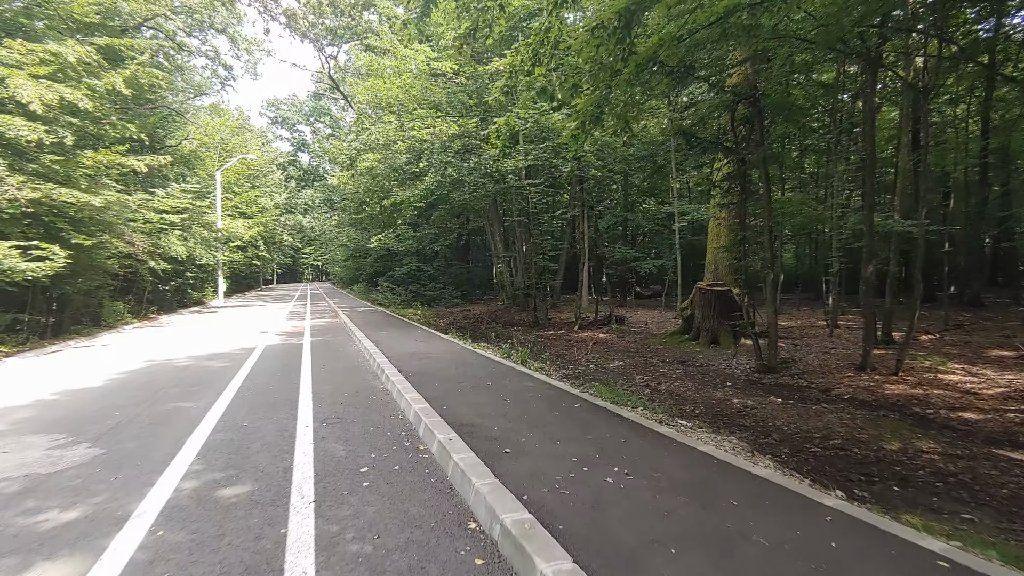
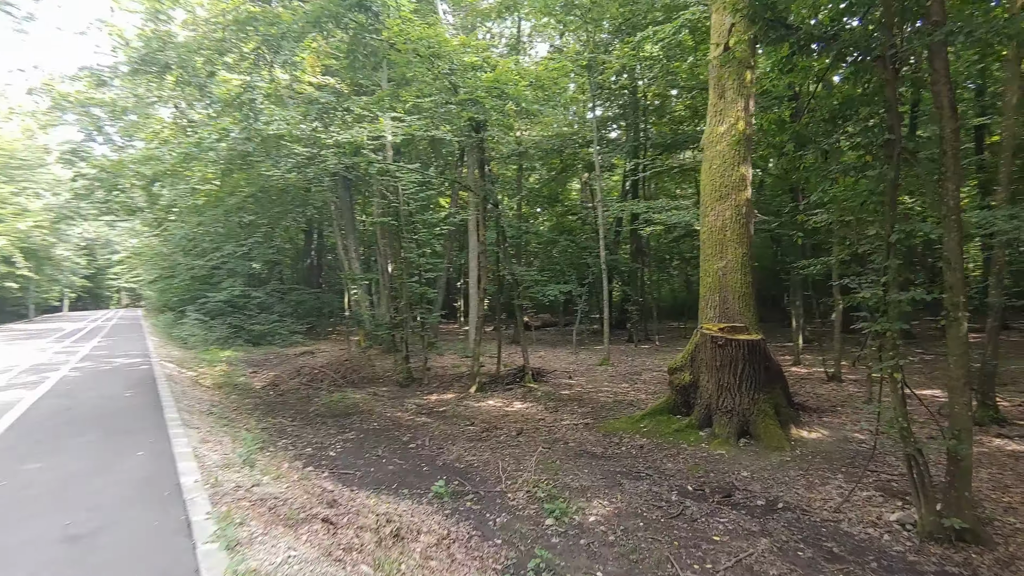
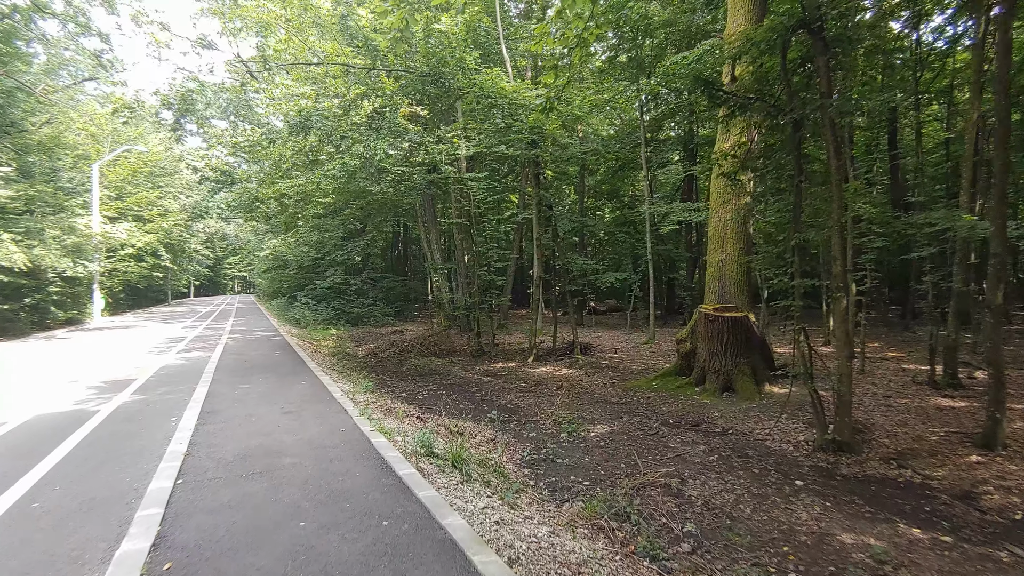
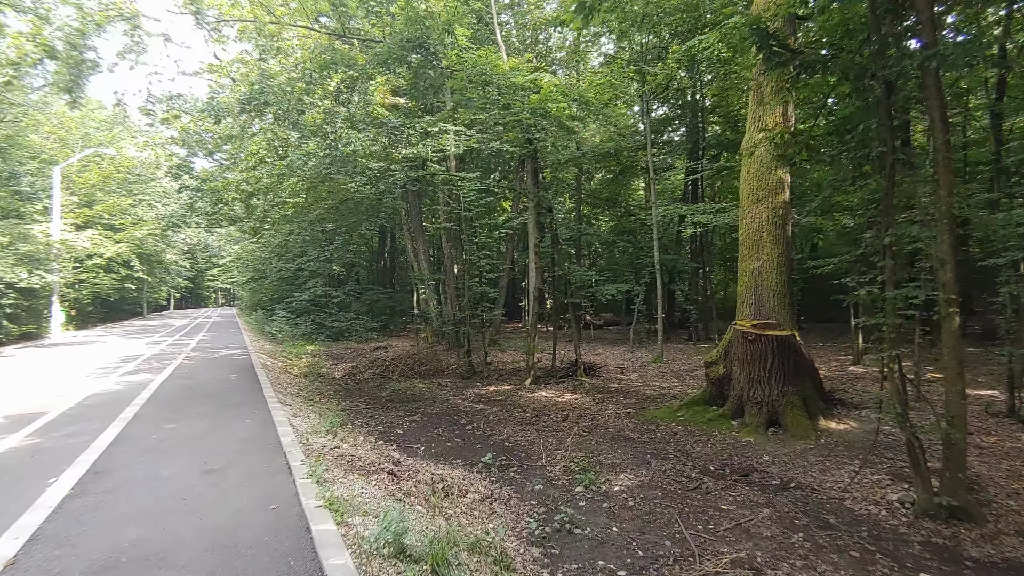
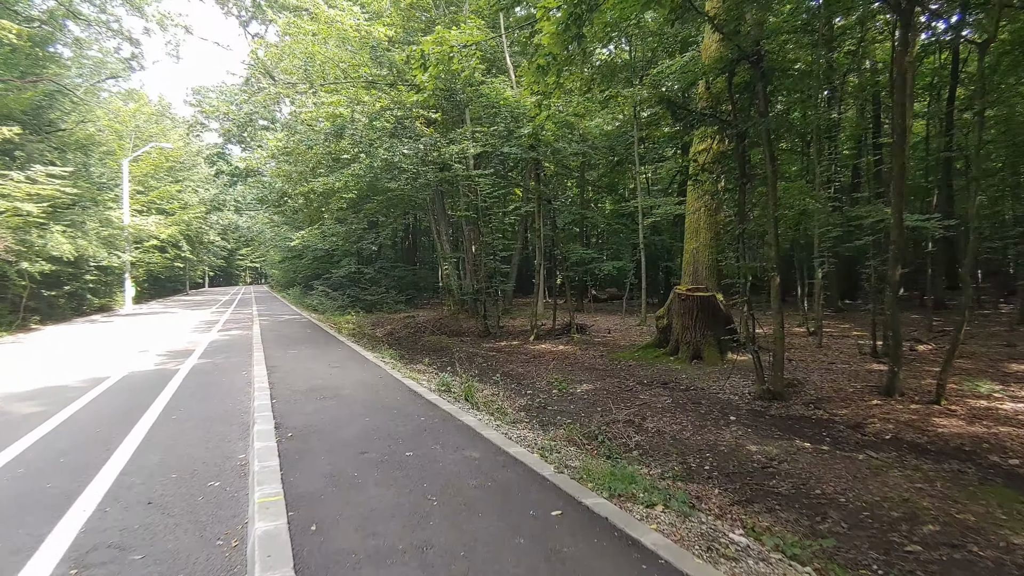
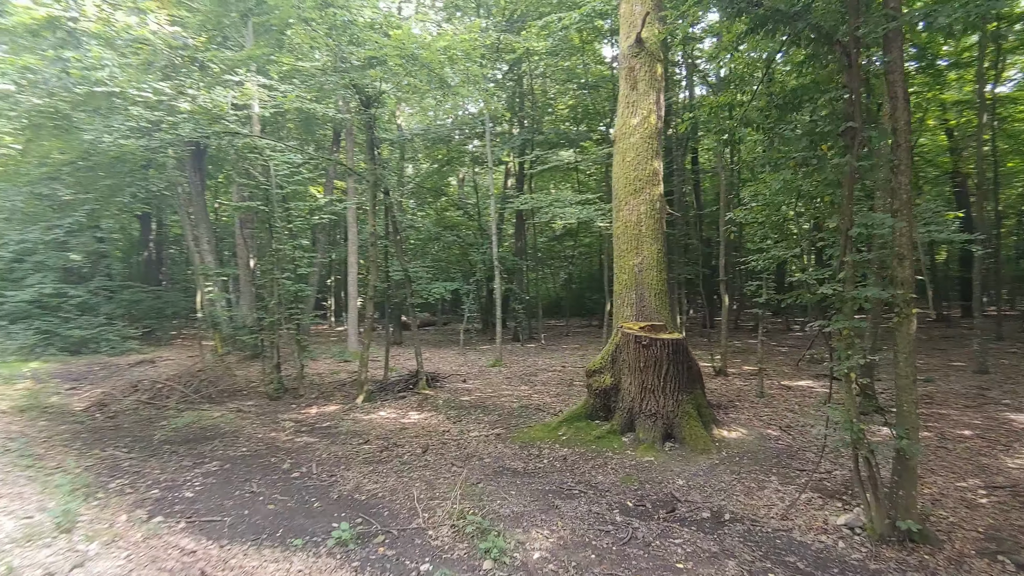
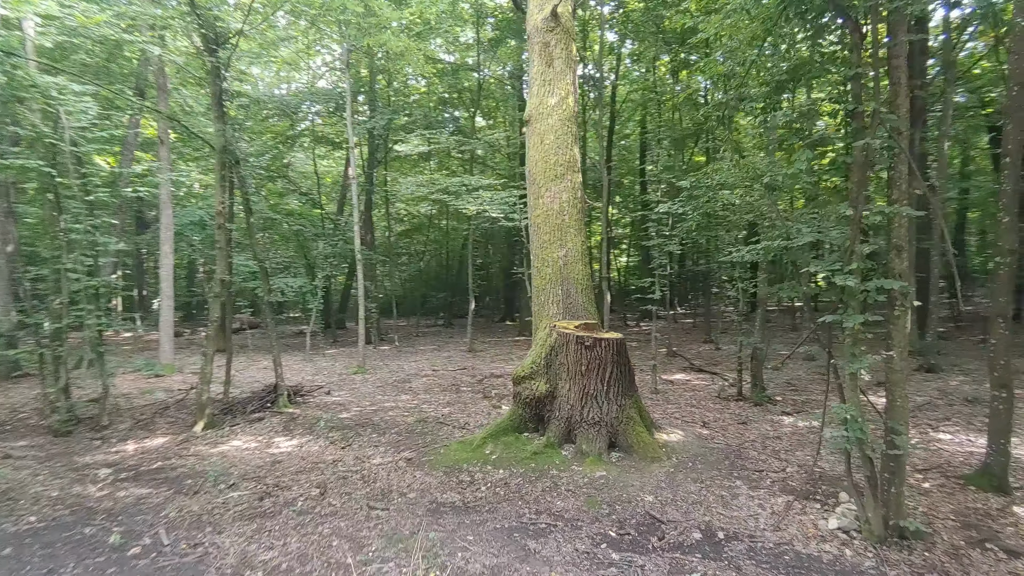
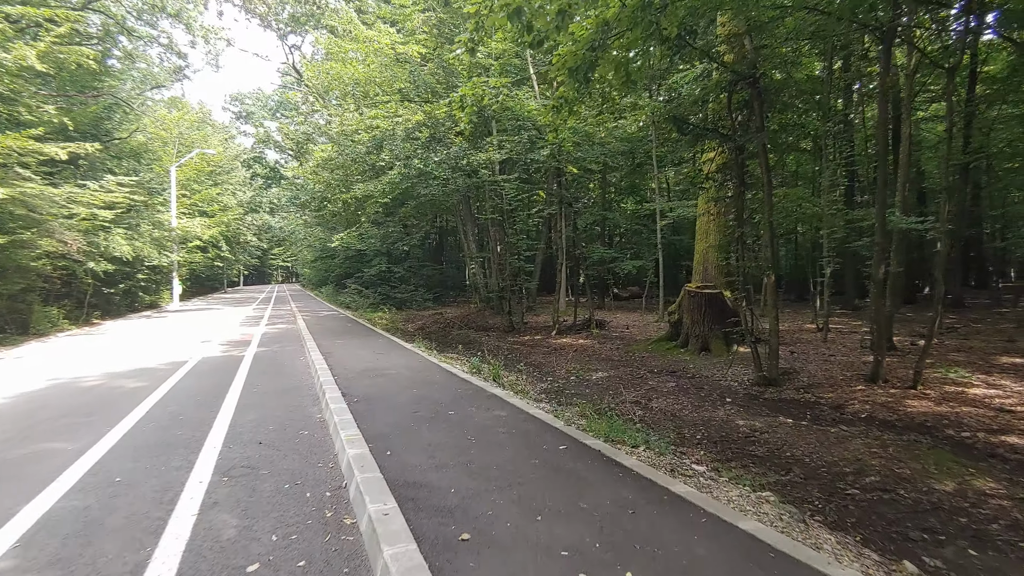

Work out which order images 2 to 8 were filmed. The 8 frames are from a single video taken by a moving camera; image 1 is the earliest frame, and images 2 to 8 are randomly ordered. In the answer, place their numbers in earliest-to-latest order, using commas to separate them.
8, 5, 3, 4, 2, 6, 7
